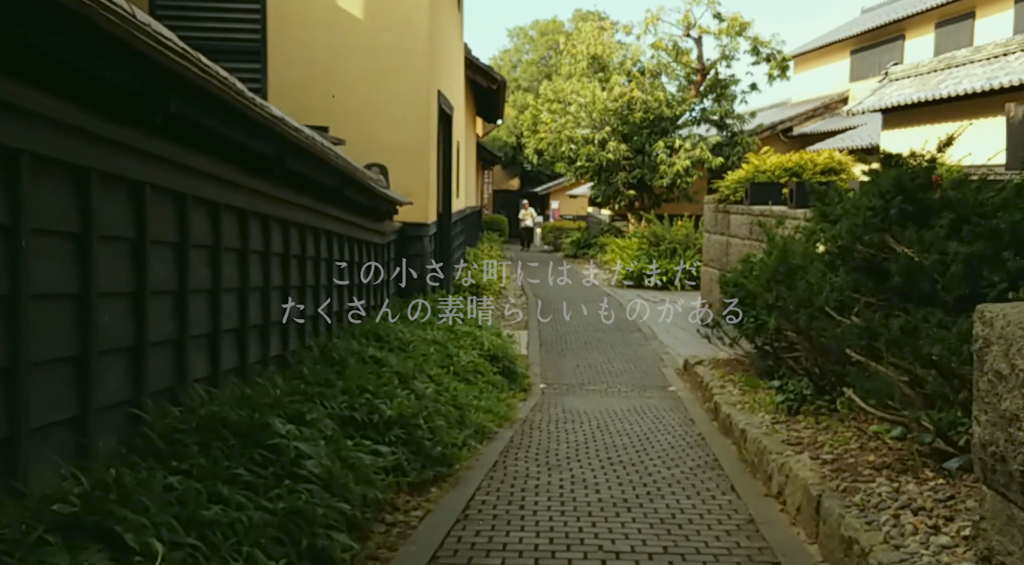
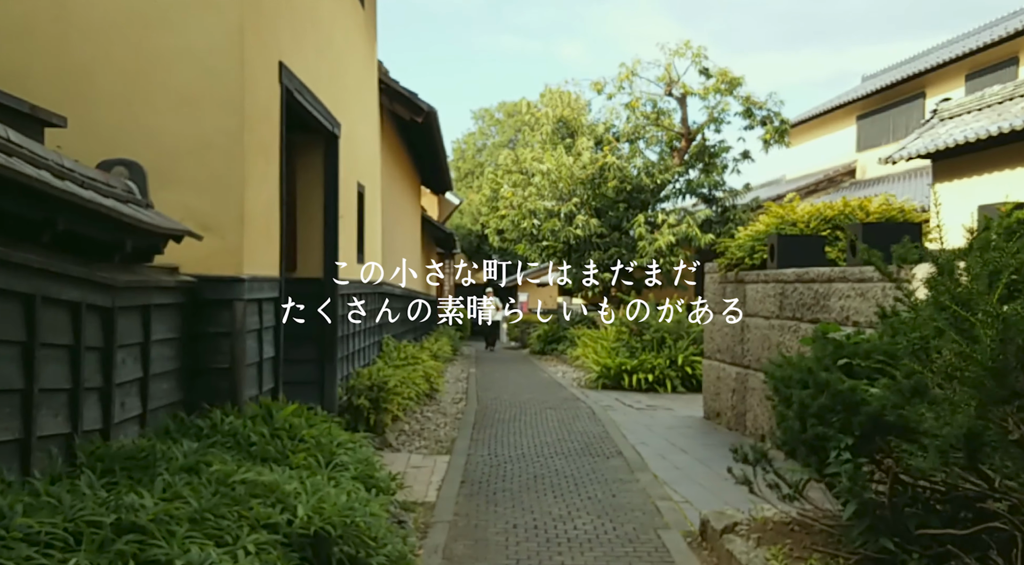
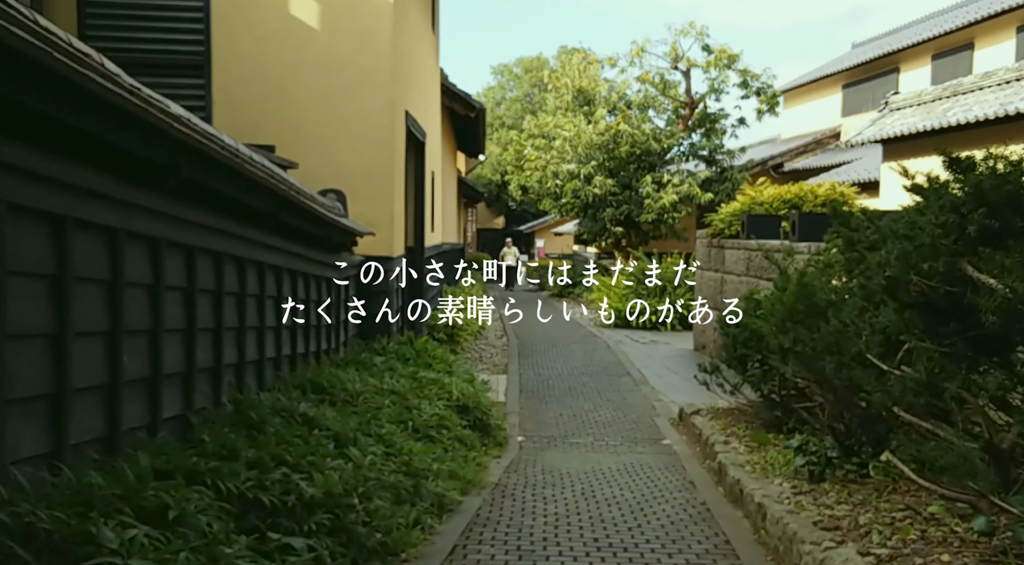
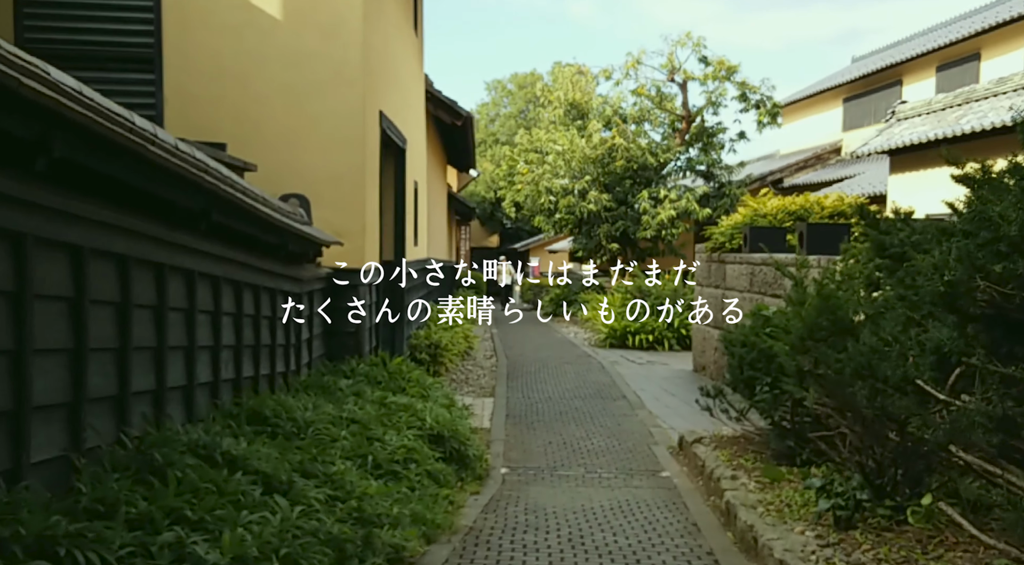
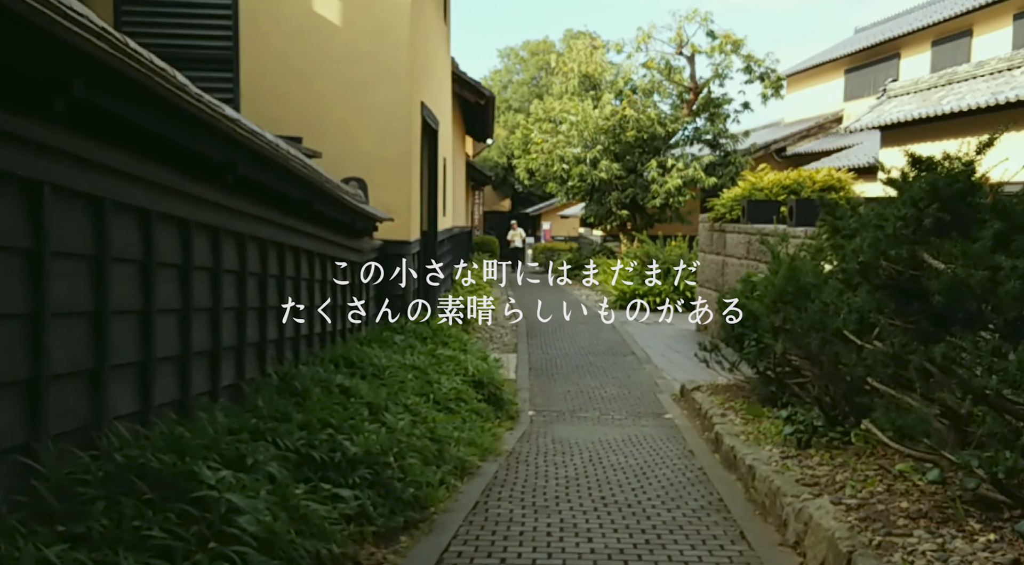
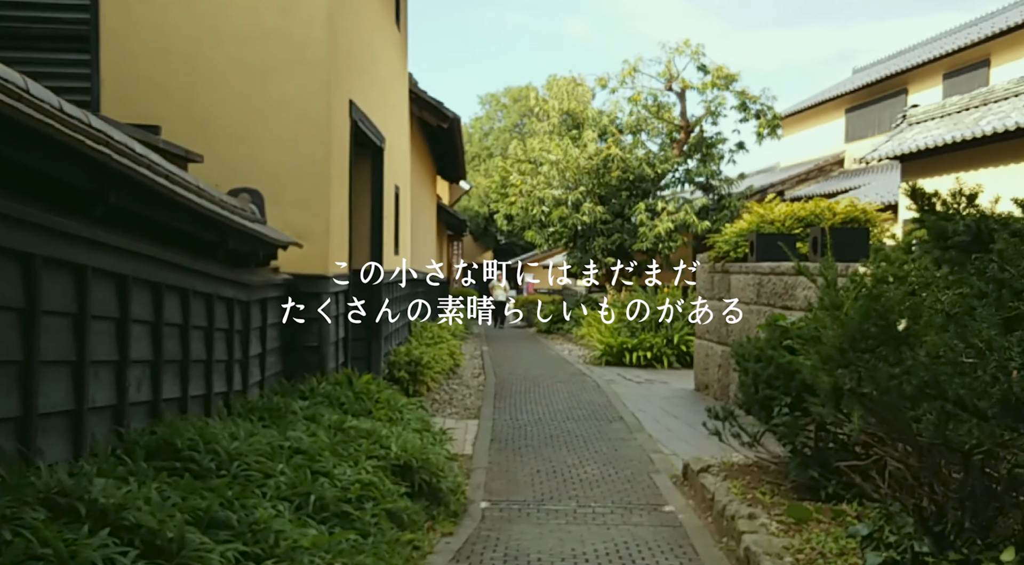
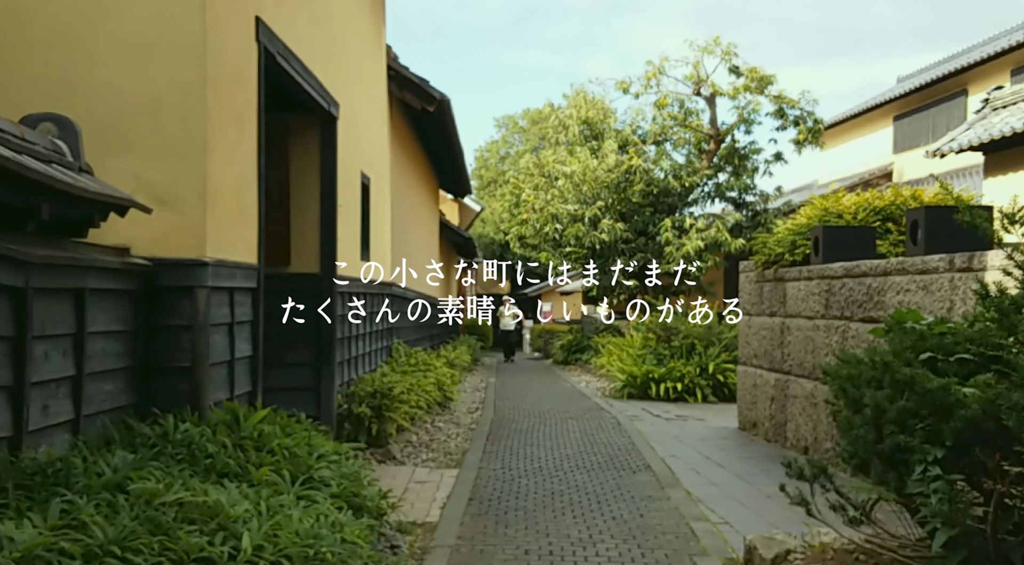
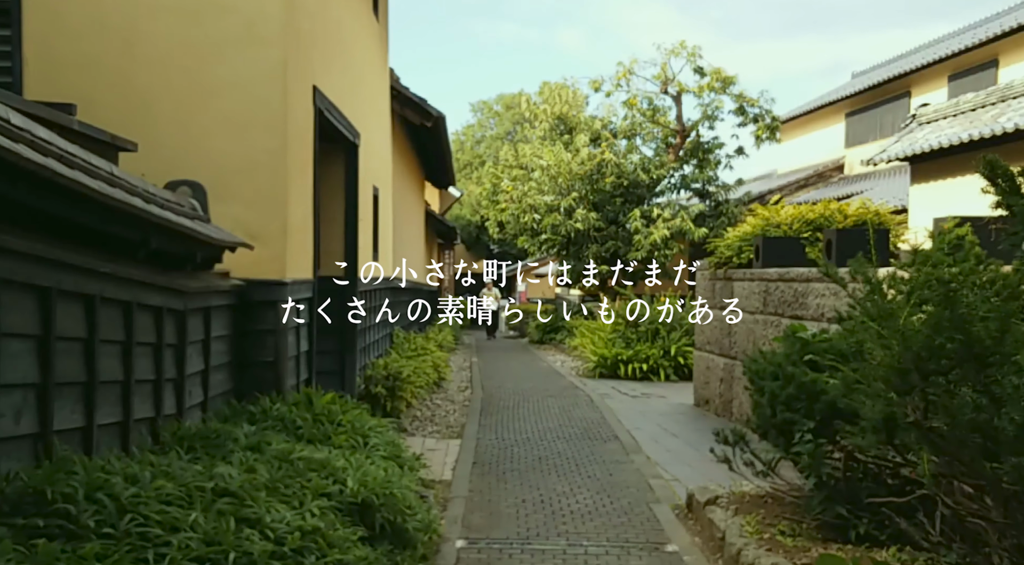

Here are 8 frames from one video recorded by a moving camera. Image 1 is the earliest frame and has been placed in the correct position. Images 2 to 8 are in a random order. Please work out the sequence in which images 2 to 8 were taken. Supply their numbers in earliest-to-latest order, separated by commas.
5, 3, 4, 6, 8, 2, 7
